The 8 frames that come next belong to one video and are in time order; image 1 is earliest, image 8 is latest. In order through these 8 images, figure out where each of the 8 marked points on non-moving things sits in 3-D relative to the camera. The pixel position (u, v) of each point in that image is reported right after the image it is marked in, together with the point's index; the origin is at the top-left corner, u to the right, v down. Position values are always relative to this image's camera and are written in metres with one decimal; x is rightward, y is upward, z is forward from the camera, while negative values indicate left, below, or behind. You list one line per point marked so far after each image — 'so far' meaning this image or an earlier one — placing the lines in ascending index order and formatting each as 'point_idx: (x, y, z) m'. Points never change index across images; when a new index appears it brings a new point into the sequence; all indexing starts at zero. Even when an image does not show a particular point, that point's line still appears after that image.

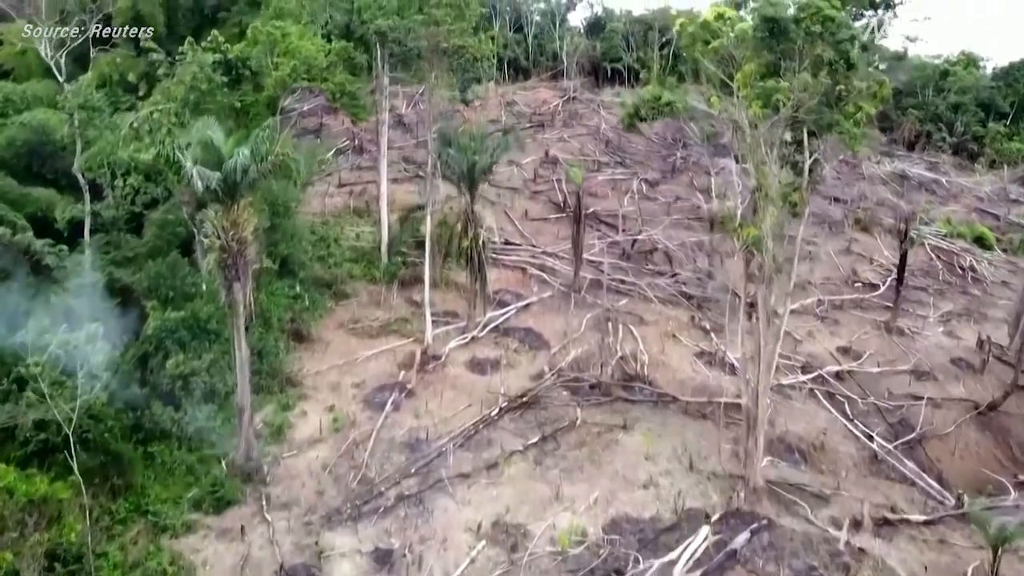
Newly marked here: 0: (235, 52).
0: (-4.7, +3.9, +11.0) m
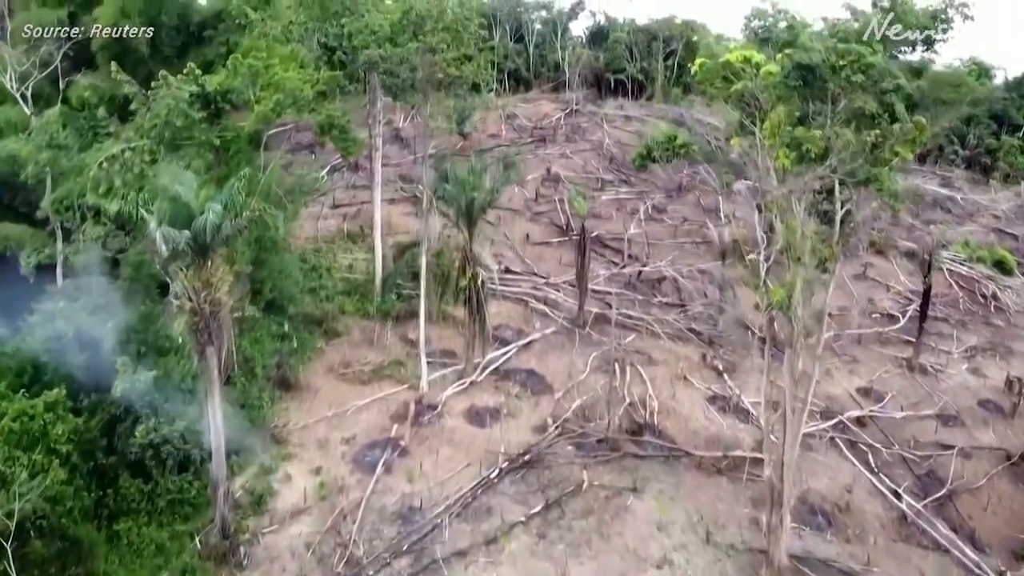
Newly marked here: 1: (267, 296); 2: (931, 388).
0: (-4.7, +3.1, +10.2) m
1: (-4.6, -0.2, +12.0) m
2: (+9.0, -2.1, +13.8) m
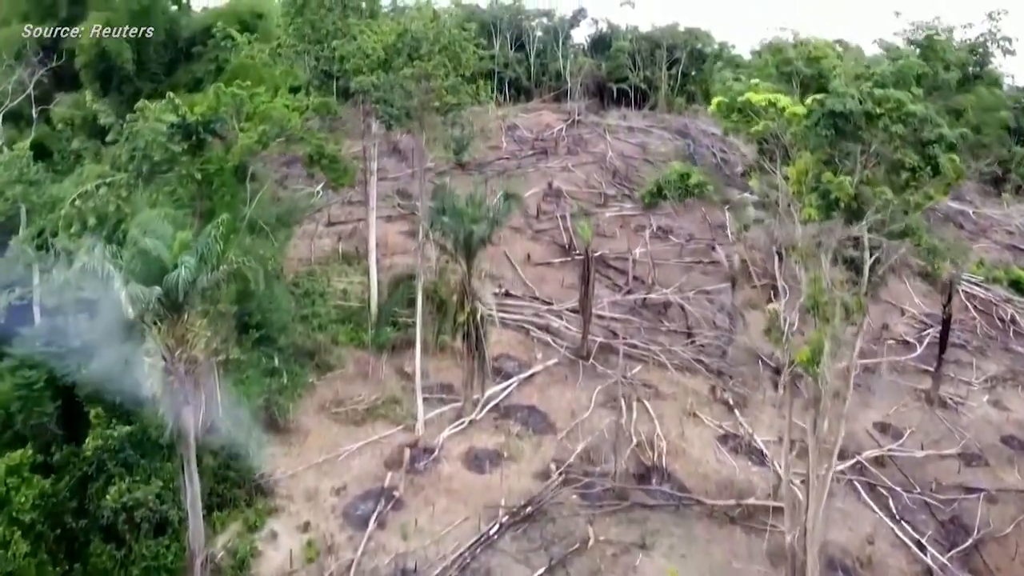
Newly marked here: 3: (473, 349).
0: (-4.7, +2.5, +9.5) m
1: (-4.5, -0.8, +11.4) m
2: (+9.0, -2.8, +13.2) m
3: (-0.7, -1.1, +11.8) m
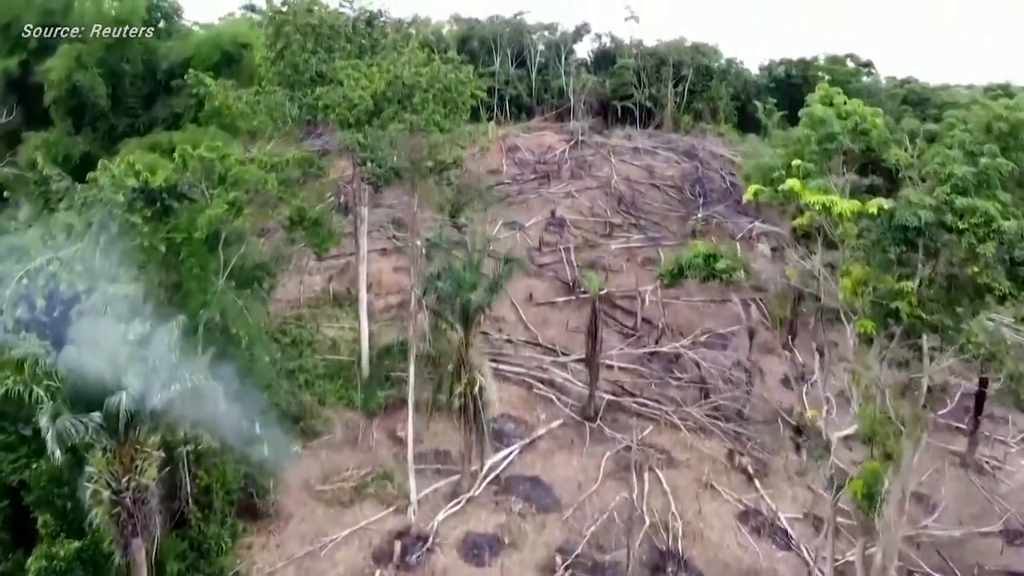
0: (-4.7, +1.4, +8.5) m
1: (-4.5, -1.9, +10.4) m
2: (+9.0, -3.9, +12.1) m
3: (-0.7, -2.2, +10.8) m
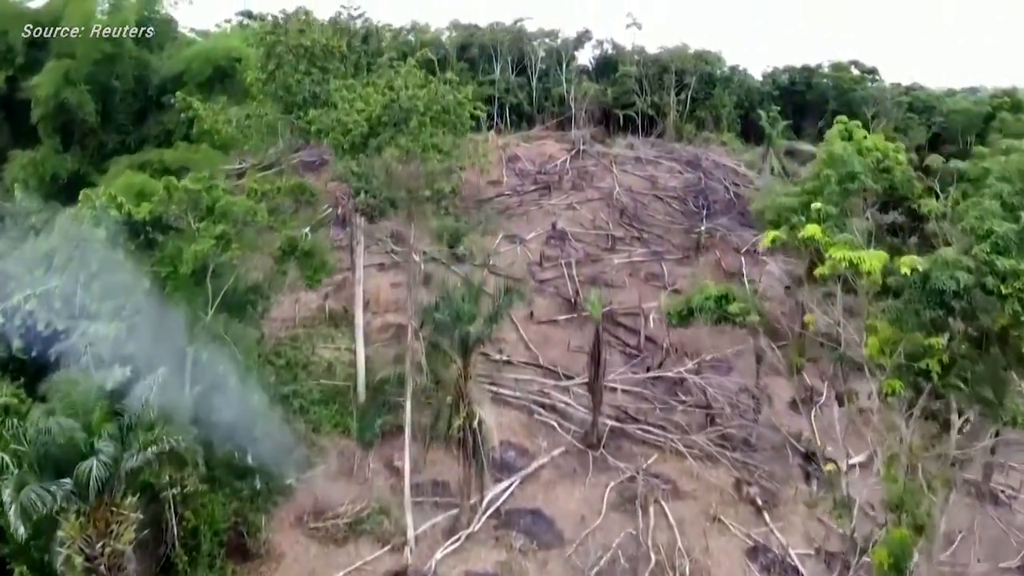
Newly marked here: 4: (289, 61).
0: (-4.7, +0.9, +8.2) m
1: (-4.5, -2.4, +10.0) m
2: (+9.0, -4.3, +11.8) m
3: (-0.7, -2.7, +10.5) m
4: (-3.4, +3.5, +9.9) m
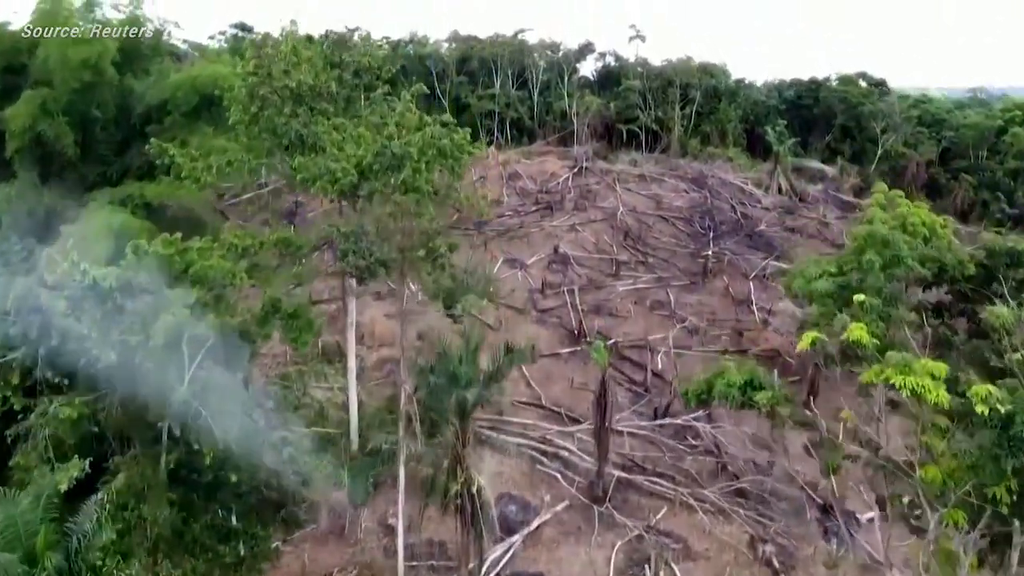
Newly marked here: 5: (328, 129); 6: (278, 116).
0: (-4.6, +0.1, +7.5) m
1: (-4.5, -3.2, +9.4) m
2: (+9.0, -5.1, +11.1) m
3: (-0.7, -3.5, +9.8) m
4: (-3.4, +2.7, +9.2) m
5: (-2.5, +2.2, +9.0) m
6: (-3.4, +2.4, +9.2) m
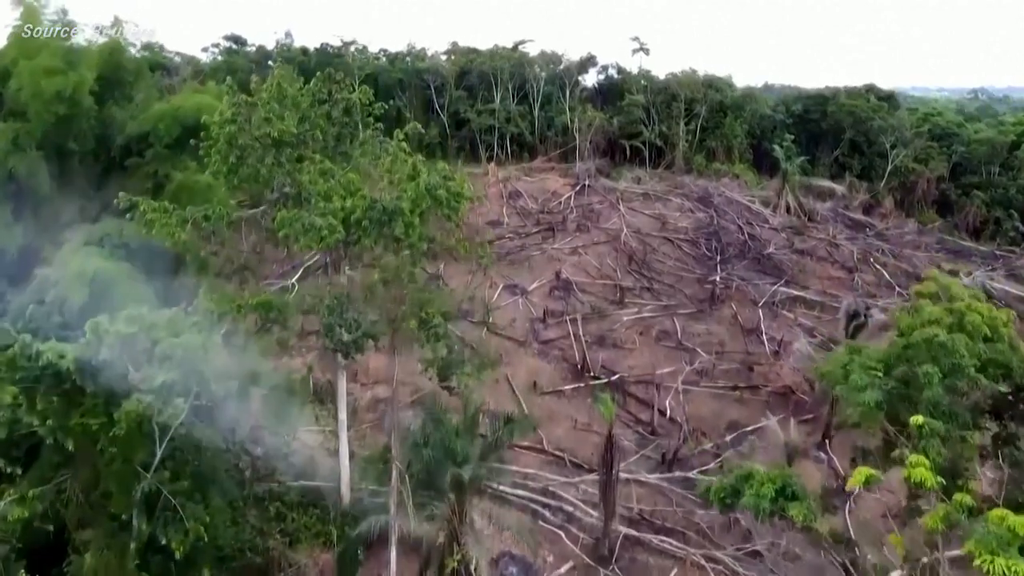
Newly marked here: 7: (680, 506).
0: (-4.6, -0.7, +6.8) m
1: (-4.5, -4.0, +8.7) m
2: (+9.0, -6.0, +10.4) m
3: (-0.7, -4.3, +9.1) m
4: (-3.4, +1.8, +8.5) m
5: (-2.5, +1.4, +8.3) m
6: (-3.3, +1.6, +8.5) m
7: (+3.2, -4.1, +12.3) m
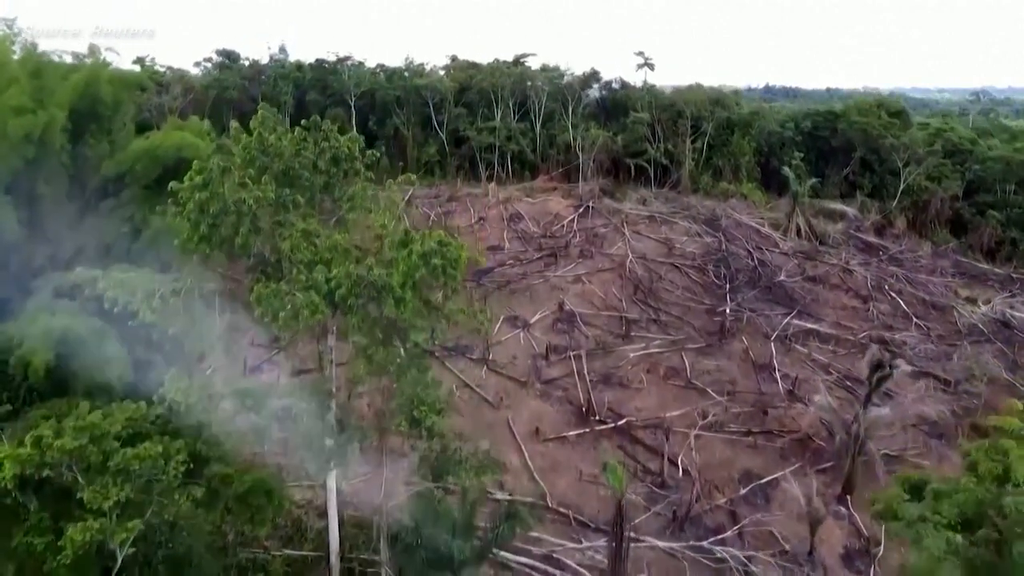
0: (-4.6, -1.6, +6.0) m
1: (-4.5, -4.9, +7.8) m
2: (+9.1, -6.9, +9.5) m
3: (-0.6, -5.2, +8.2) m
4: (-3.4, +0.9, +7.7) m
5: (-2.5, +0.5, +7.5) m
6: (-3.3, +0.7, +7.7) m
7: (+3.3, -5.1, +11.5) m
